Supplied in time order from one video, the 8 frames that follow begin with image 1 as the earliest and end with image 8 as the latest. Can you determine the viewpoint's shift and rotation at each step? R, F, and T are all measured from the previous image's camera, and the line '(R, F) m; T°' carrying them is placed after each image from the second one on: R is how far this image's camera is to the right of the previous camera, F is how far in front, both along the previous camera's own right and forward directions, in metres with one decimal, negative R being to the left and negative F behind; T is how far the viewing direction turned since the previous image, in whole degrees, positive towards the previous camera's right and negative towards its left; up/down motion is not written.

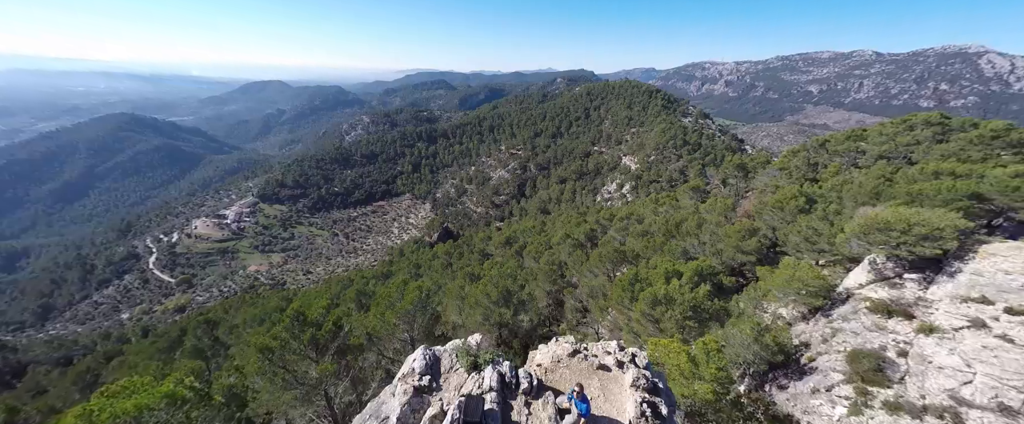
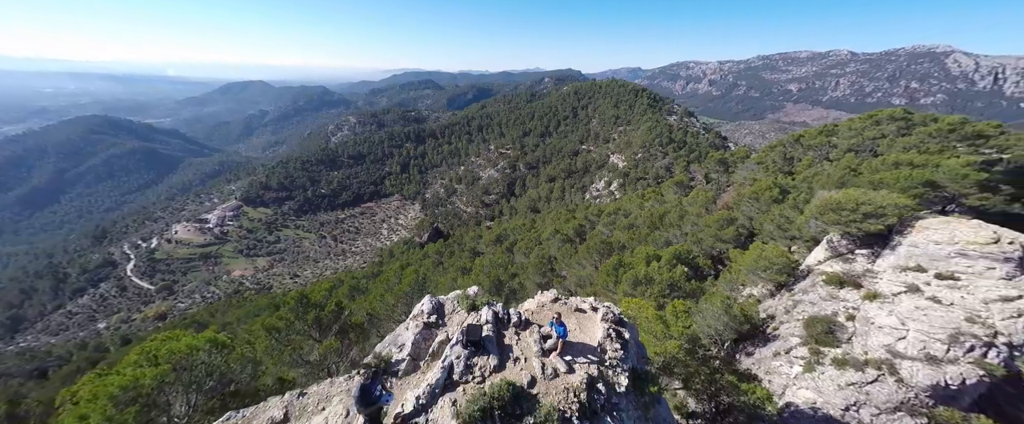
(0.0, -1.1) m; +2°
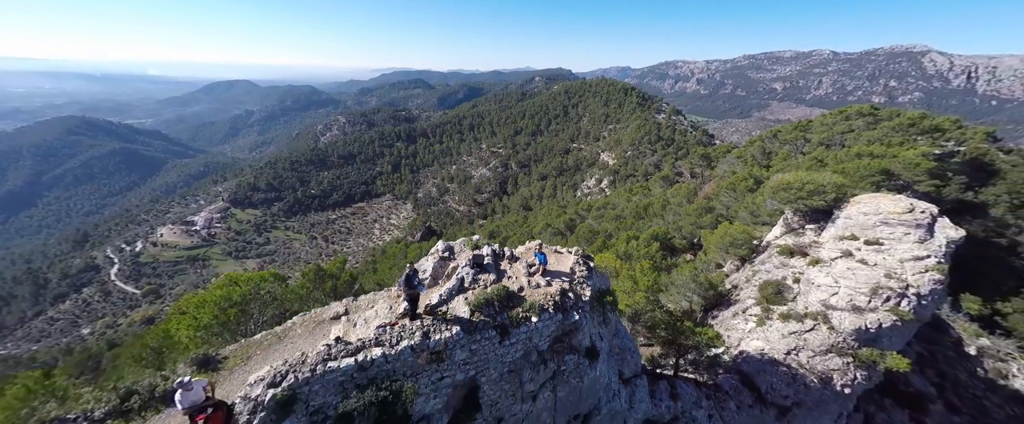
(0.0, -1.9) m; +1°
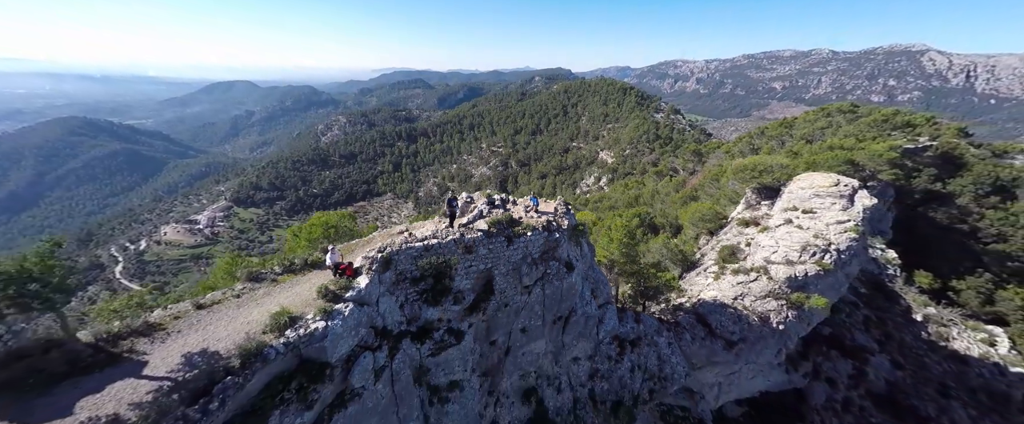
(-0.1, -3.5) m; 0°
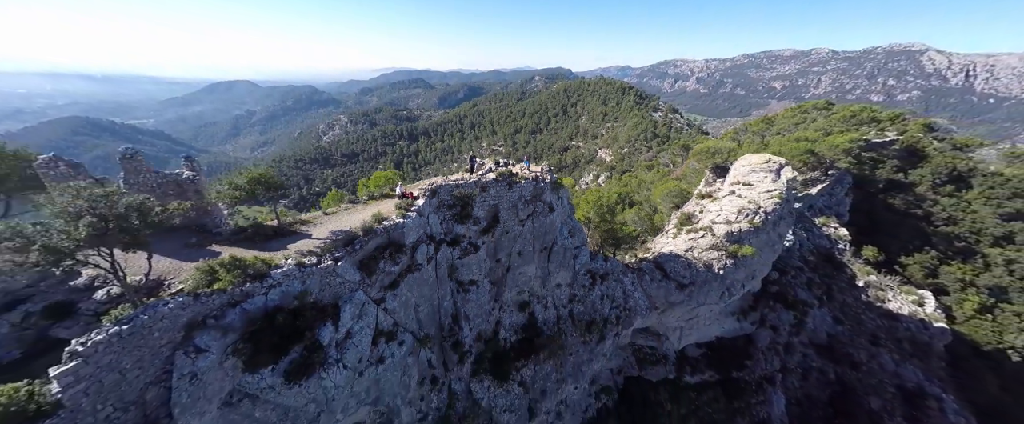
(0.0, -4.9) m; 0°
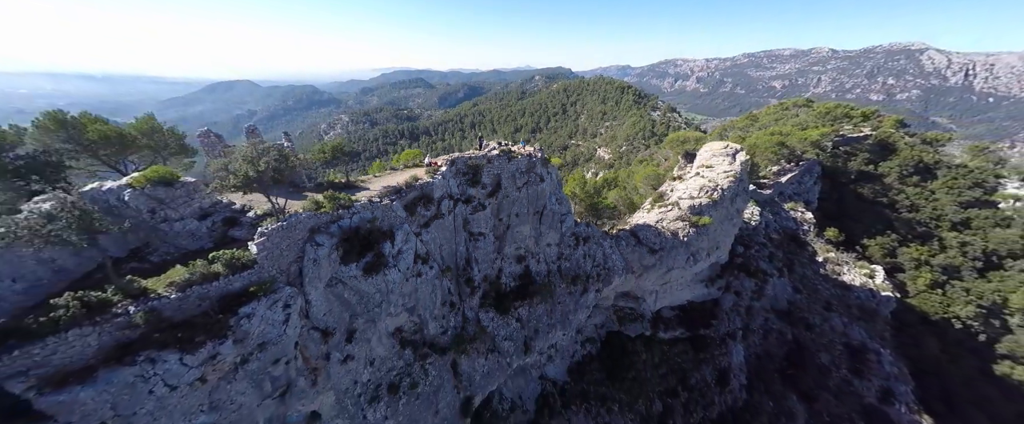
(+0.1, -4.5) m; 0°
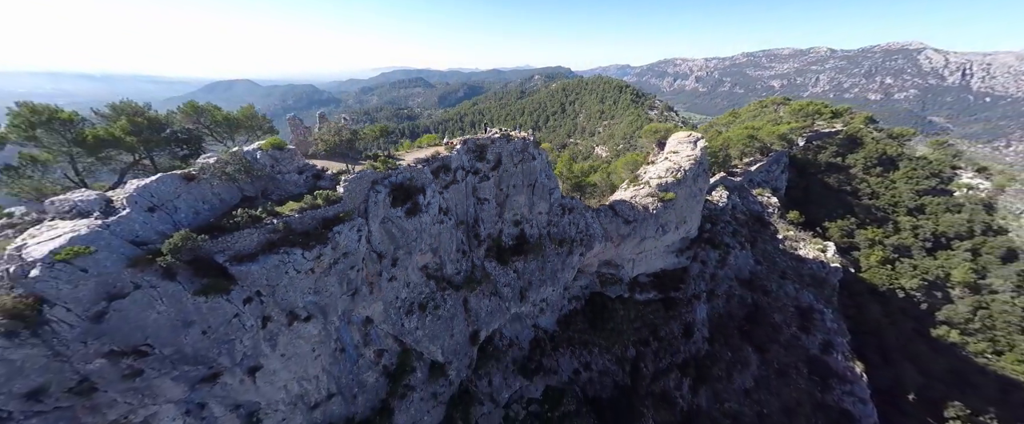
(+0.1, -5.5) m; 0°
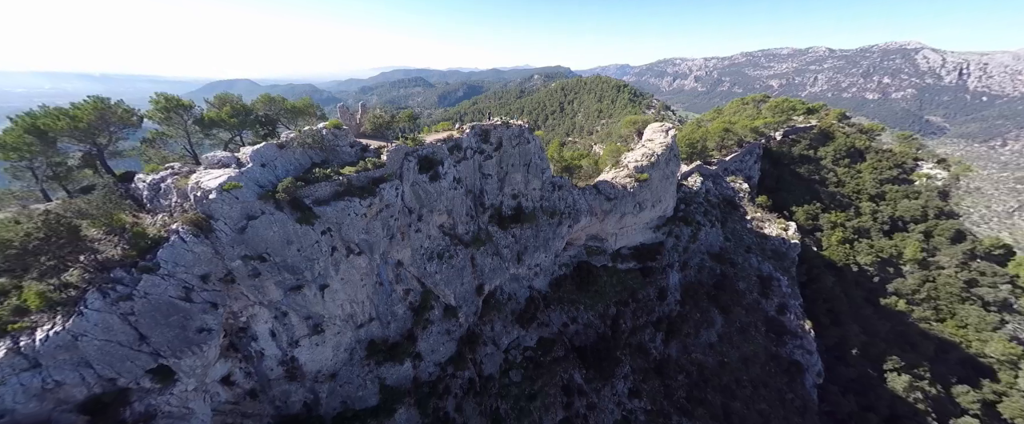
(+0.1, -5.7) m; 0°
